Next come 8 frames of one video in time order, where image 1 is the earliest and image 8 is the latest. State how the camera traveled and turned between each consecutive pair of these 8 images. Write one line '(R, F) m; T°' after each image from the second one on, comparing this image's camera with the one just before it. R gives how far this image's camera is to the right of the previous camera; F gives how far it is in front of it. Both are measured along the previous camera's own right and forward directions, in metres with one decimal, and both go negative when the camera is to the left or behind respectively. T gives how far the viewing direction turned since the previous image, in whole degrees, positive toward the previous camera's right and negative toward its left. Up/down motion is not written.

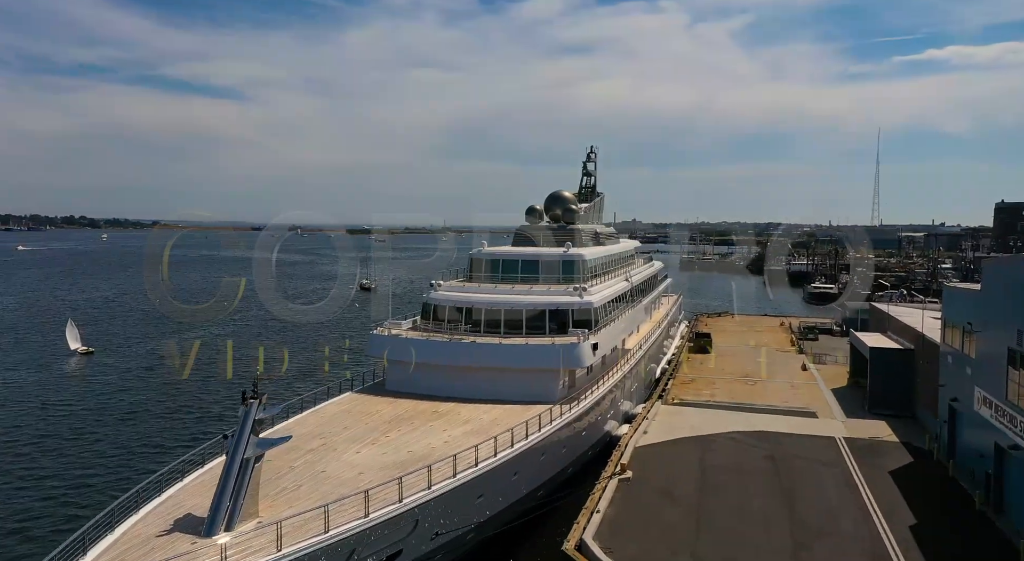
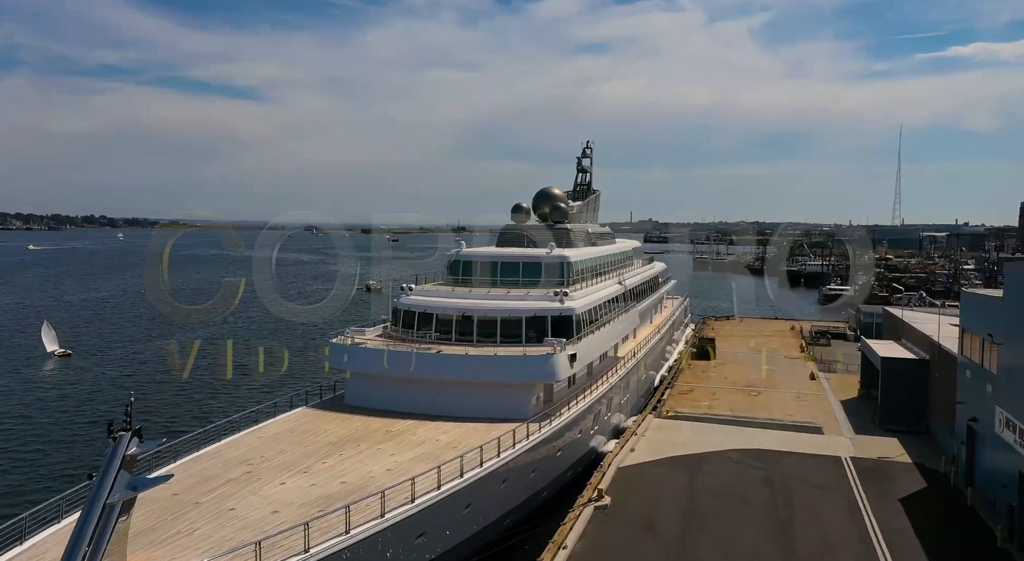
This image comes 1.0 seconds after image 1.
(+1.2, +1.7) m; -1°
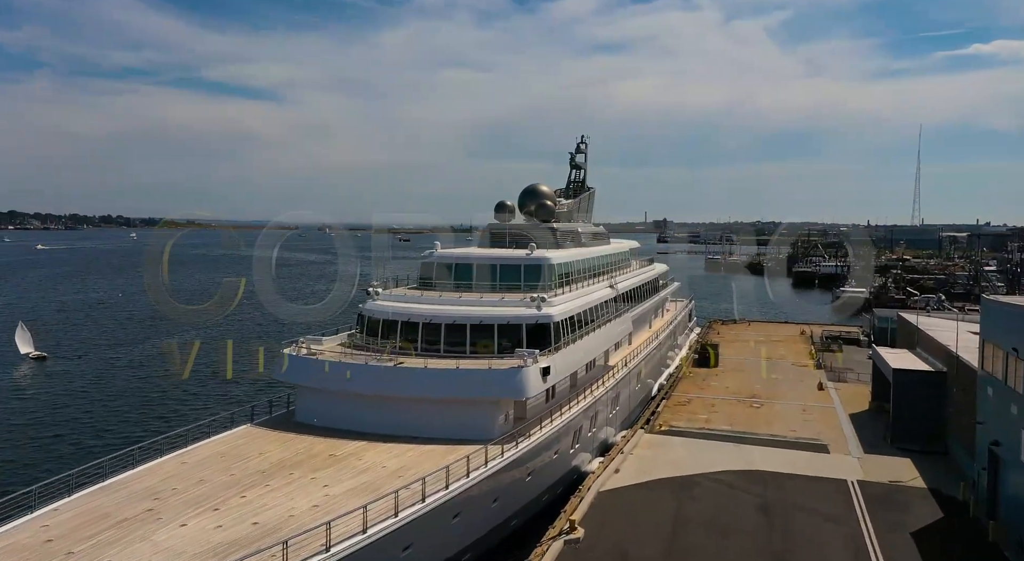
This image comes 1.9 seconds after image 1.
(+1.1, +1.7) m; -1°
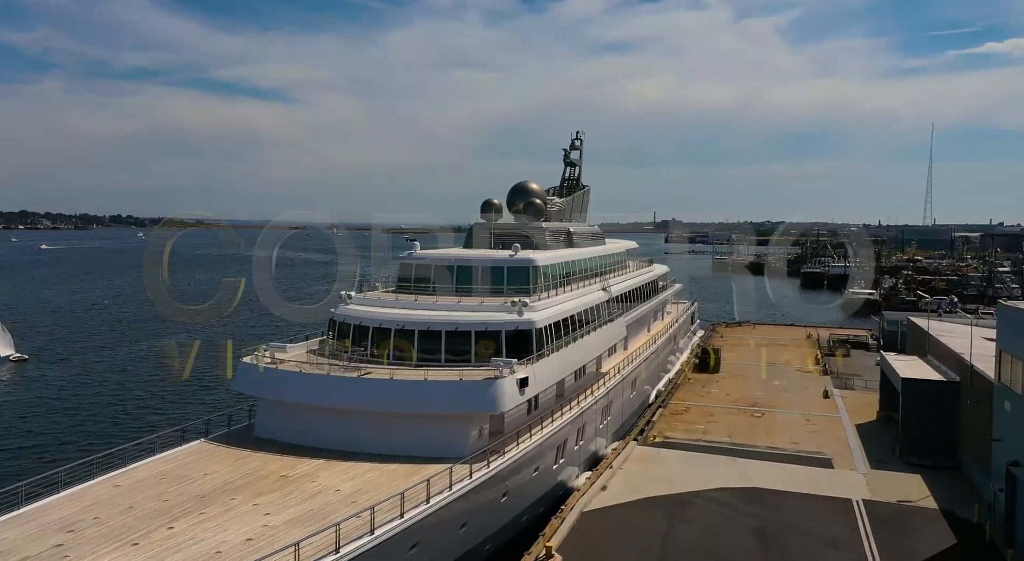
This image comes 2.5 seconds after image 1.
(+0.7, +1.2) m; -1°
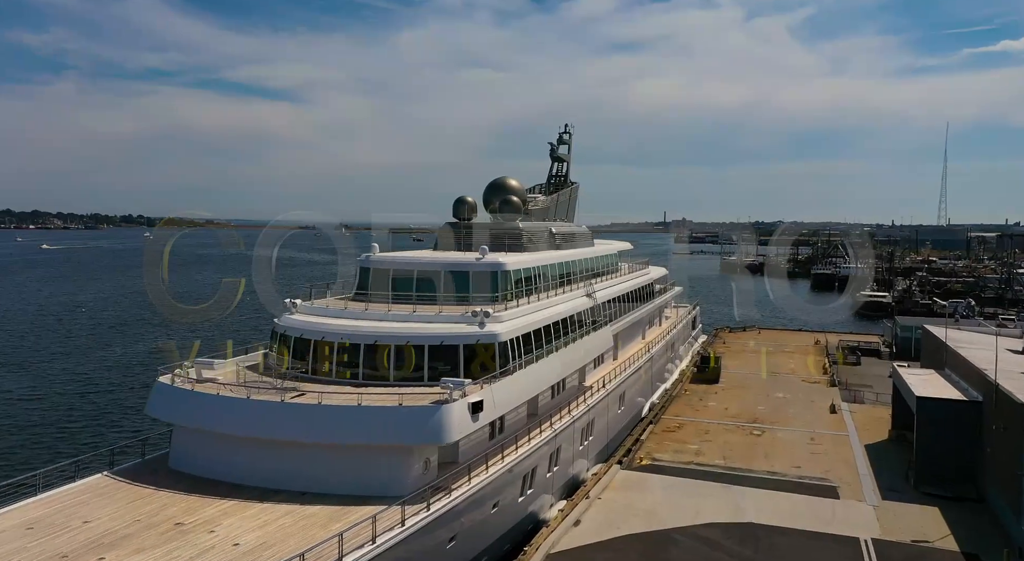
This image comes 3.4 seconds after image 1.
(+1.1, +2.0) m; -1°
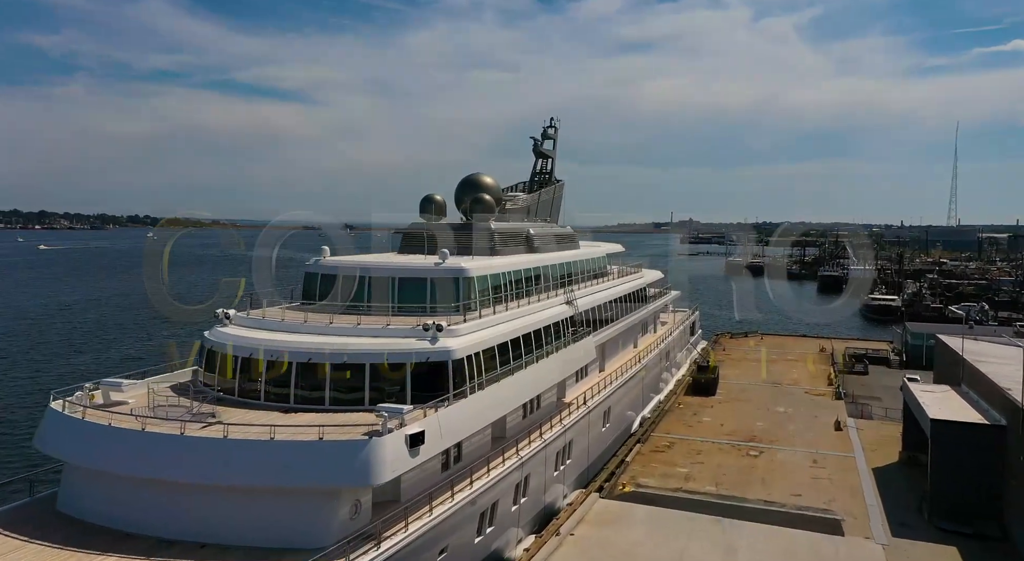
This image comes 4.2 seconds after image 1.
(+0.9, +1.8) m; -1°
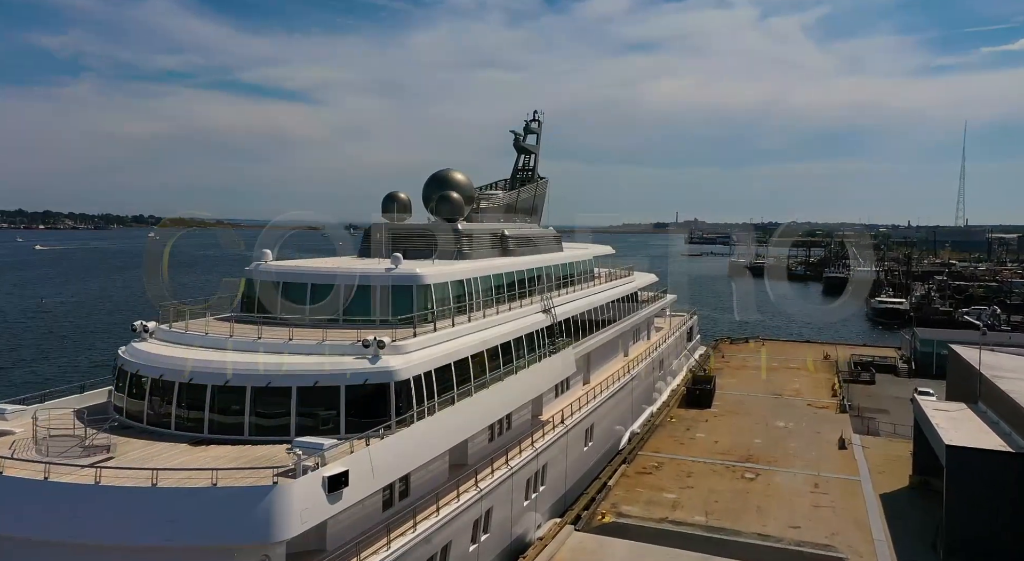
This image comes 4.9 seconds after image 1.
(+0.9, +1.7) m; 0°
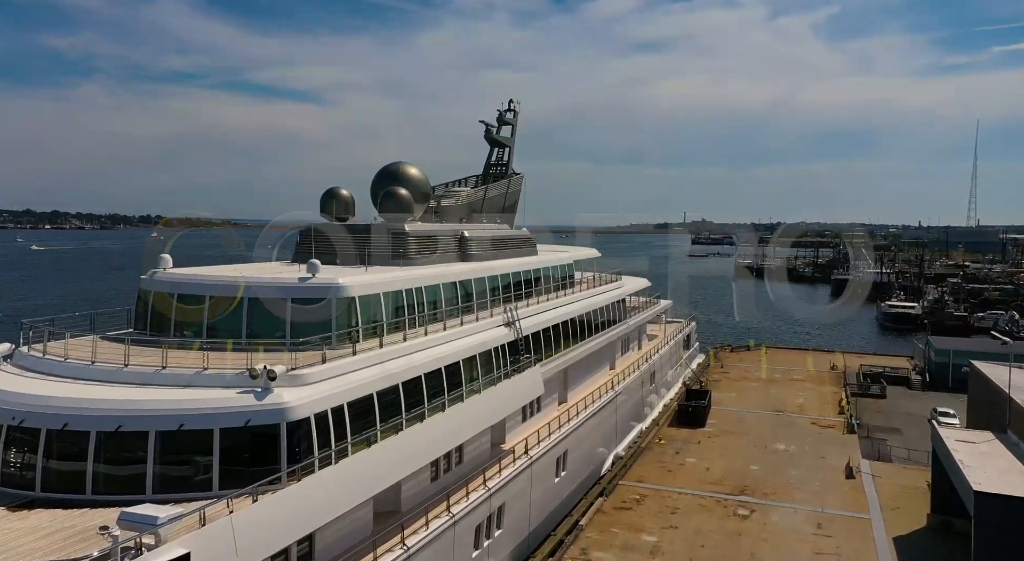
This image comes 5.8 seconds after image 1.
(+1.1, +2.3) m; -1°
